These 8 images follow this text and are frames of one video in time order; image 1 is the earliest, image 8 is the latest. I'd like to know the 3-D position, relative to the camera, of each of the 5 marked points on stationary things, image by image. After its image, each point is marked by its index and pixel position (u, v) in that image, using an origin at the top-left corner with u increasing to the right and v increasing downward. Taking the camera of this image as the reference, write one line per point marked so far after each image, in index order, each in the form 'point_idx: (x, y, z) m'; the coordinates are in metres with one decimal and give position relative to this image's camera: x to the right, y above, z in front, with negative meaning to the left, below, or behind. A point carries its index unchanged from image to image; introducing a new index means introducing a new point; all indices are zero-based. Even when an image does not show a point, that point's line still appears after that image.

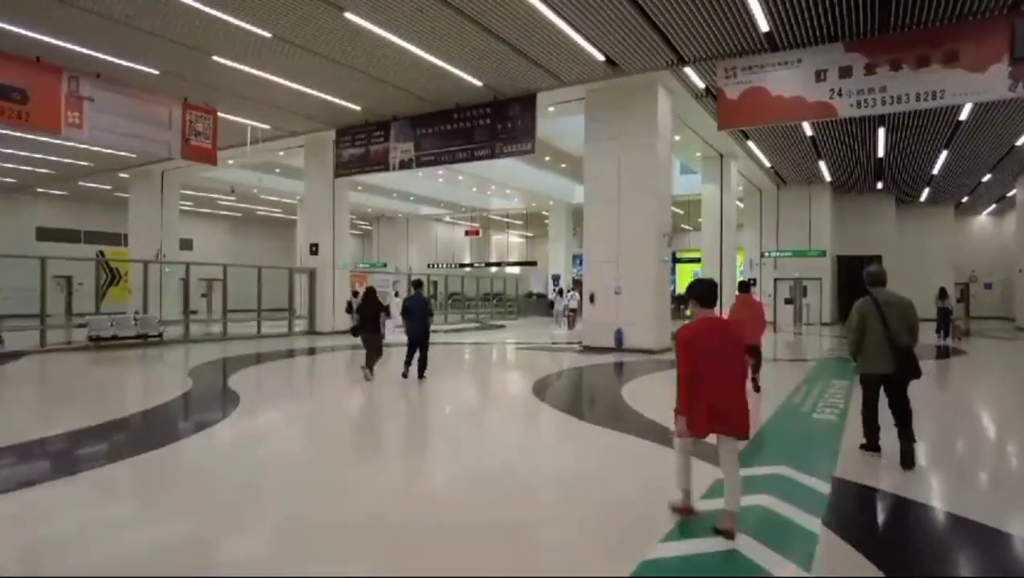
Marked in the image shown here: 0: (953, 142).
0: (+11.0, +3.7, +16.3) m
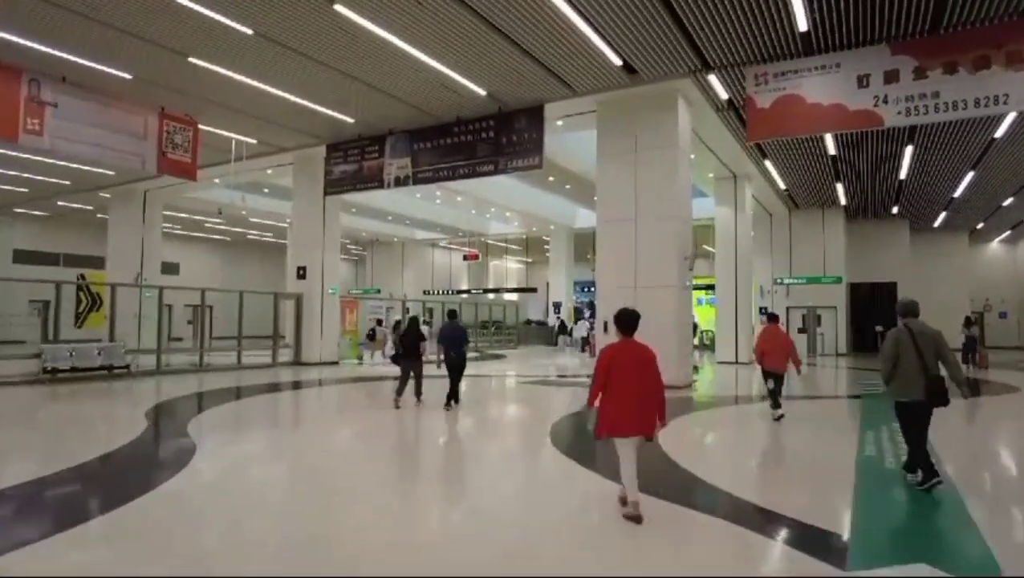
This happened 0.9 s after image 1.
0: (+11.1, +3.0, +15.4) m
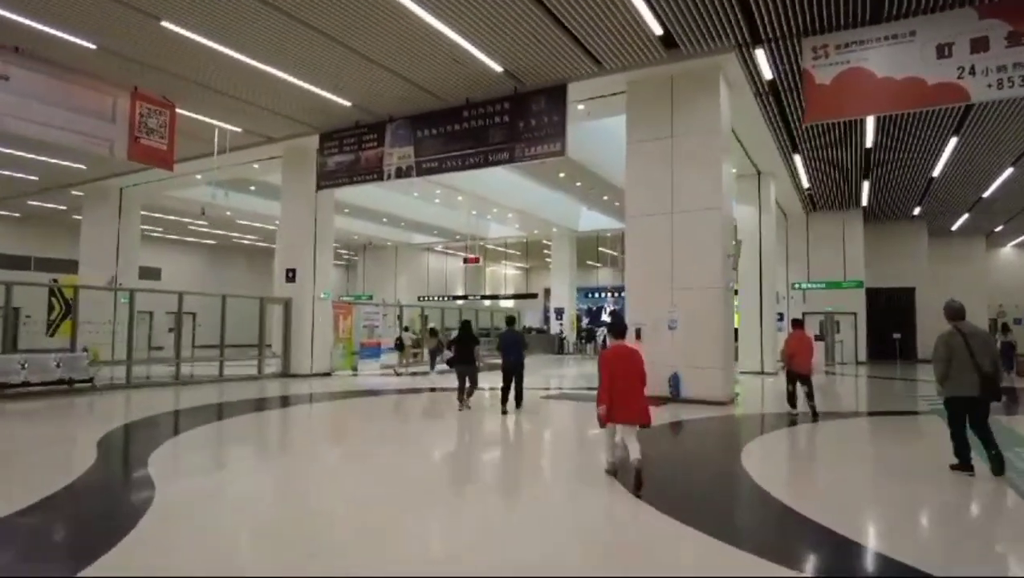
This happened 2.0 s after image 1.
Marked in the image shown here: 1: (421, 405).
0: (+11.3, +2.9, +14.4) m
1: (-1.6, -2.0, +11.5) m
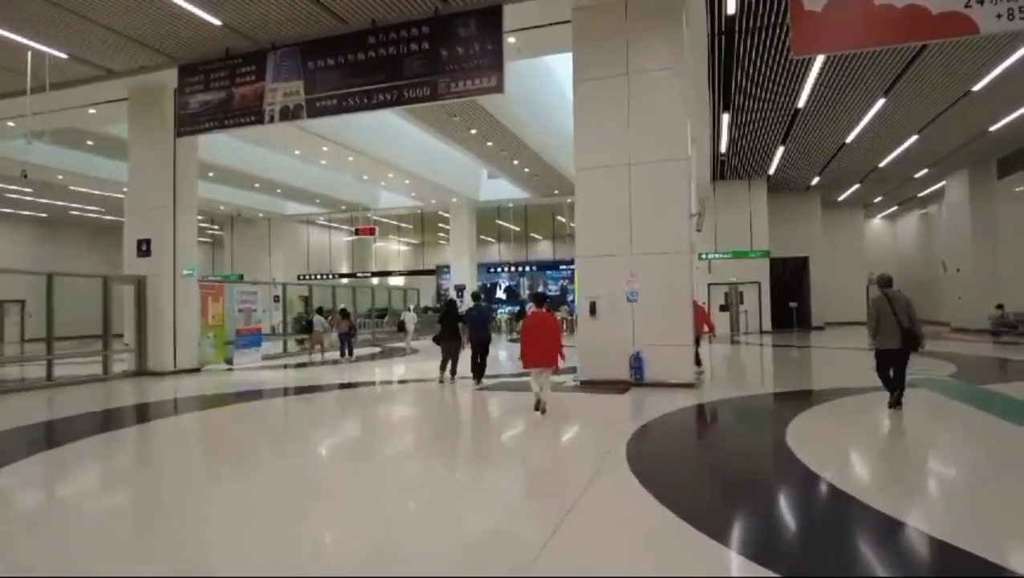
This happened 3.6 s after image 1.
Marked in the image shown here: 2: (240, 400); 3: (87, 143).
0: (+9.3, +3.7, +14.5) m
1: (-2.7, -1.6, +9.4) m
2: (-3.9, -1.6, +9.5) m
3: (-10.4, +3.5, +15.9) m
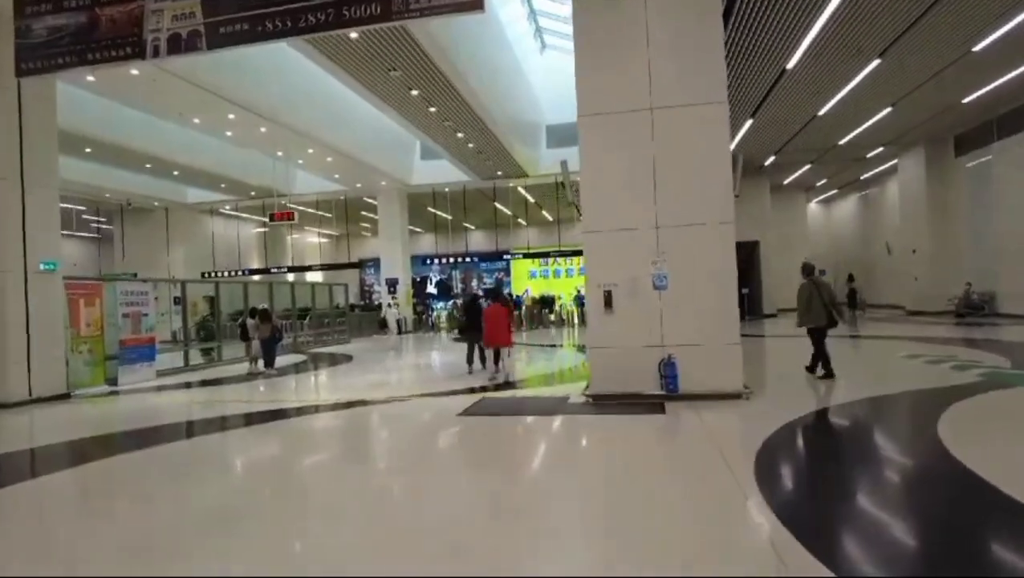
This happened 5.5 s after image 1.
0: (+8.2, +4.1, +13.5) m
1: (-2.9, -1.5, +7.0) m
2: (-4.1, -1.6, +6.9) m
3: (-11.5, +3.4, +12.5) m
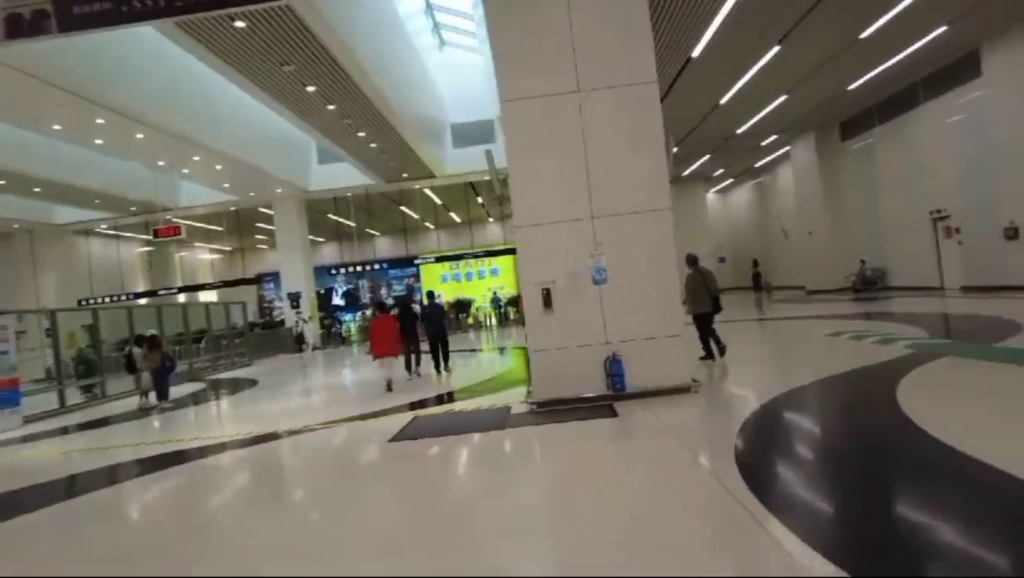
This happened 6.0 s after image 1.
0: (+6.2, +4.5, +14.0) m
1: (-3.5, -1.8, +6.0) m
2: (-4.7, -1.9, +5.8) m
3: (-13.0, +2.6, +10.2) m
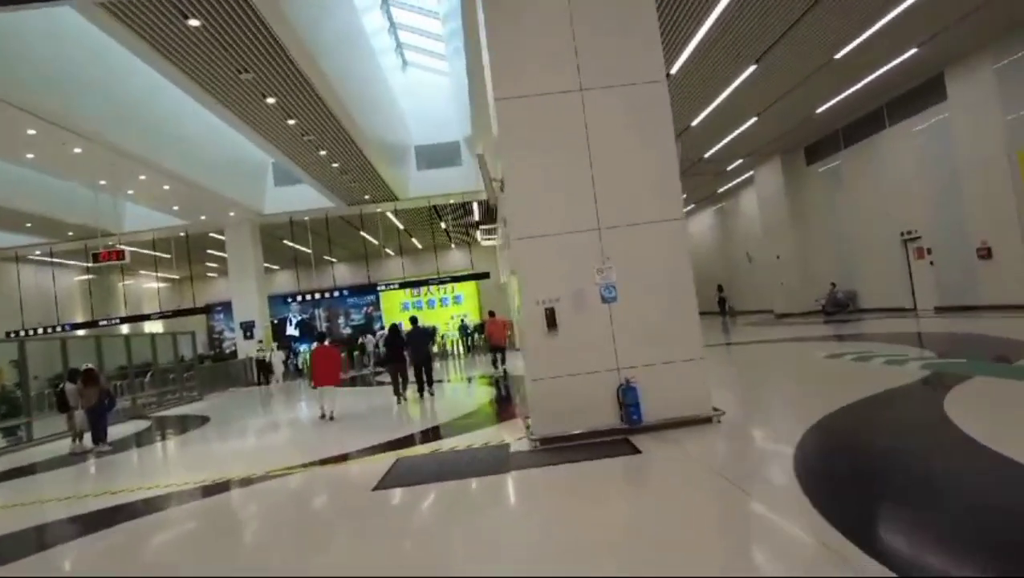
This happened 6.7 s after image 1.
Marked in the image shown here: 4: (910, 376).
0: (+5.6, +4.0, +13.9) m
1: (-3.5, -2.0, +5.1) m
2: (-4.7, -2.1, +4.7) m
3: (-13.3, +2.1, +8.8) m
4: (+4.5, -1.0, +7.3) m
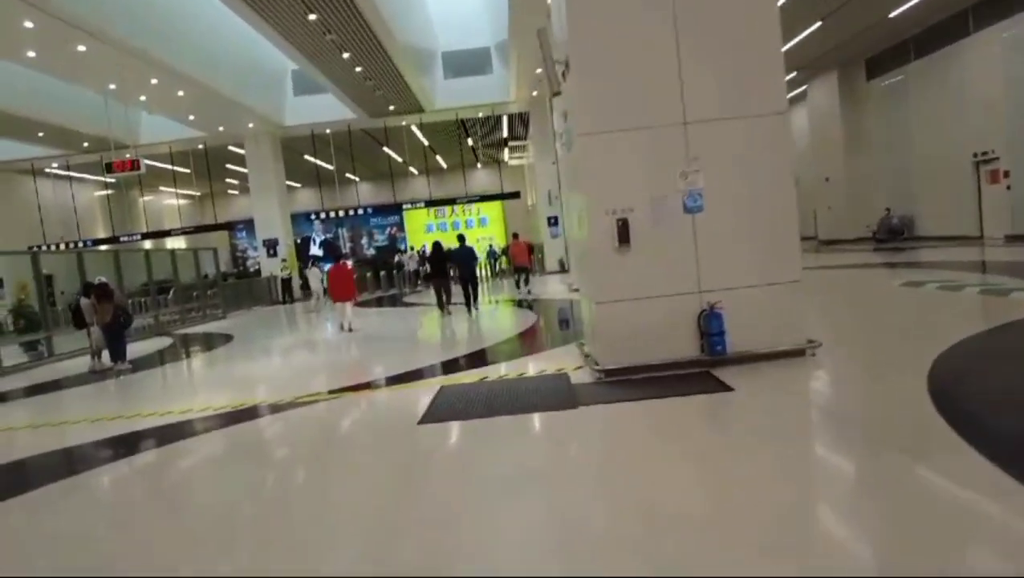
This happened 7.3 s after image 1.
0: (+6.4, +5.5, +12.4) m
1: (-3.1, -1.3, +4.6) m
2: (-4.3, -1.4, +4.3) m
3: (-12.7, +3.4, +8.1) m
4: (+4.9, -0.2, +6.4) m
